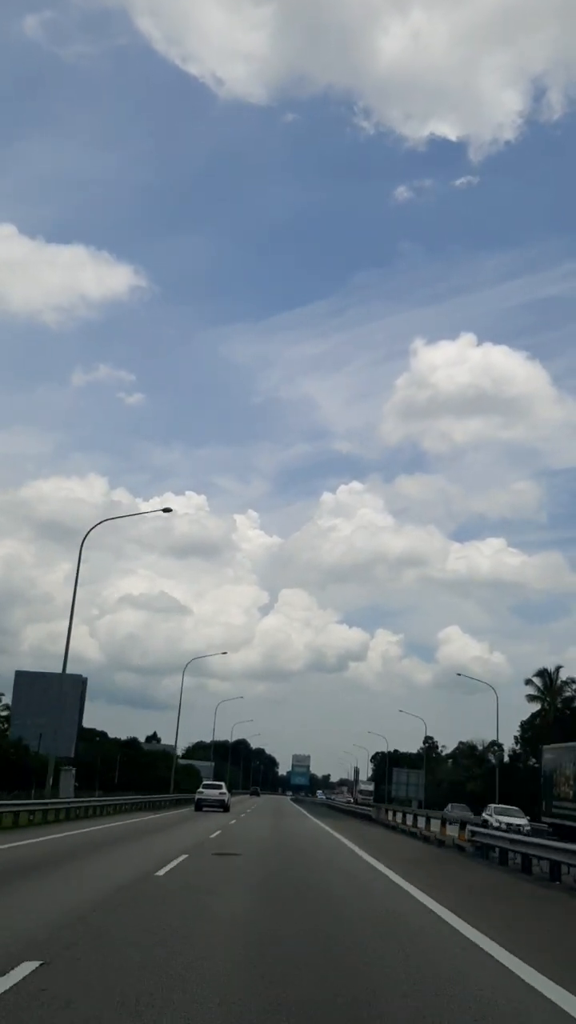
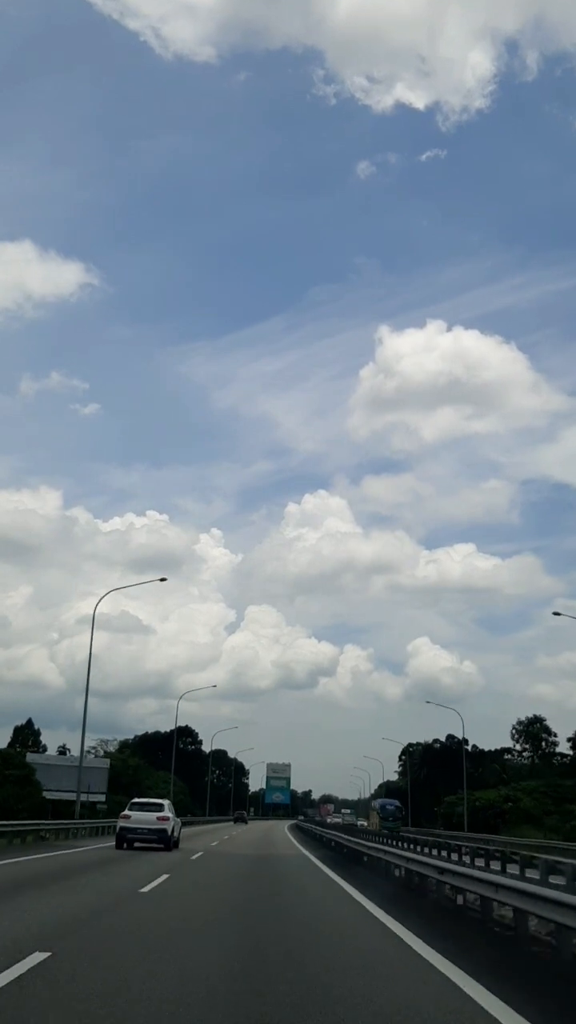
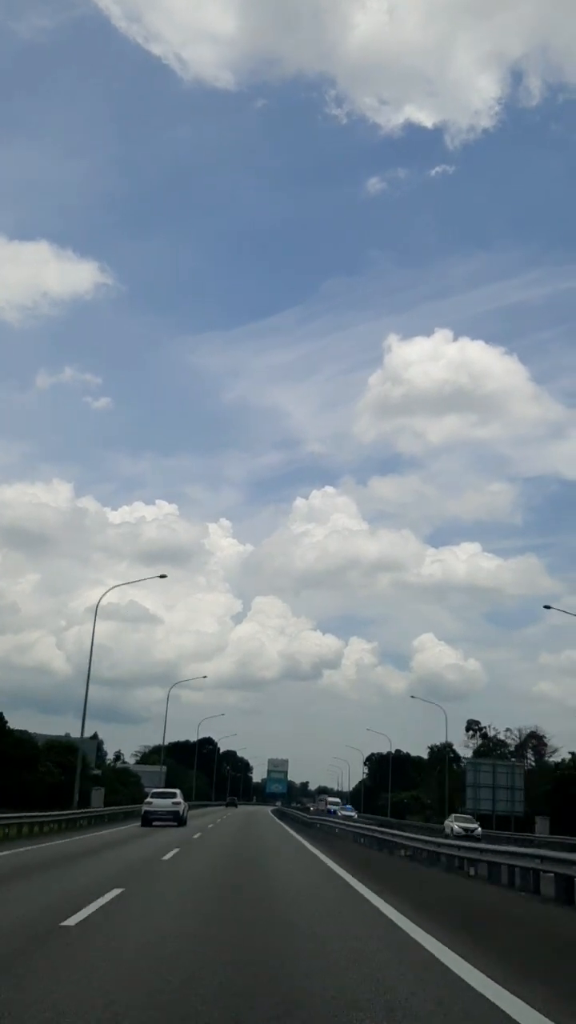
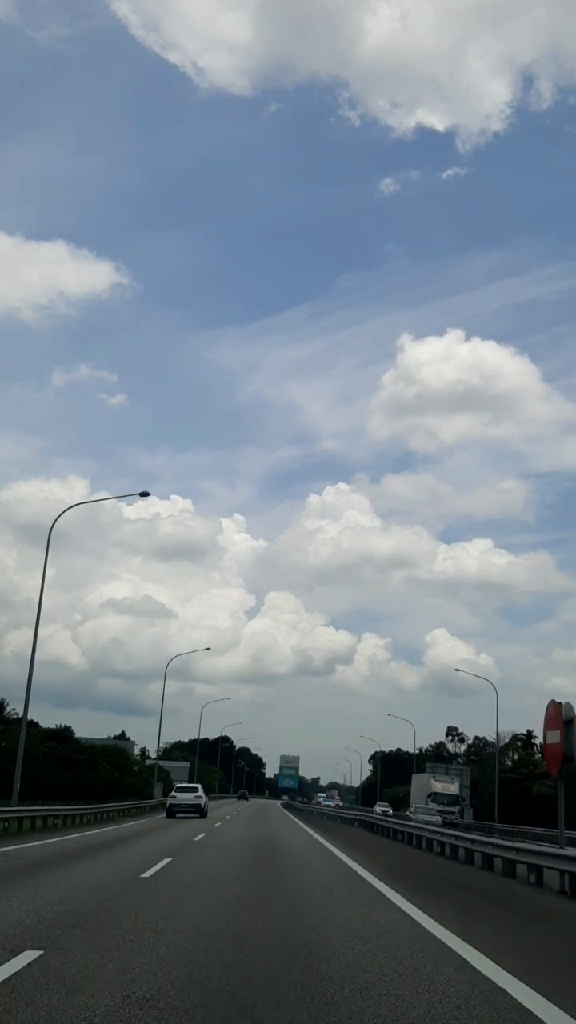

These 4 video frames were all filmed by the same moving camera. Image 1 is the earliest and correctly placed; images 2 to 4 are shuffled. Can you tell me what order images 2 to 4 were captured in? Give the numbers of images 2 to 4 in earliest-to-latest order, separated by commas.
4, 3, 2
